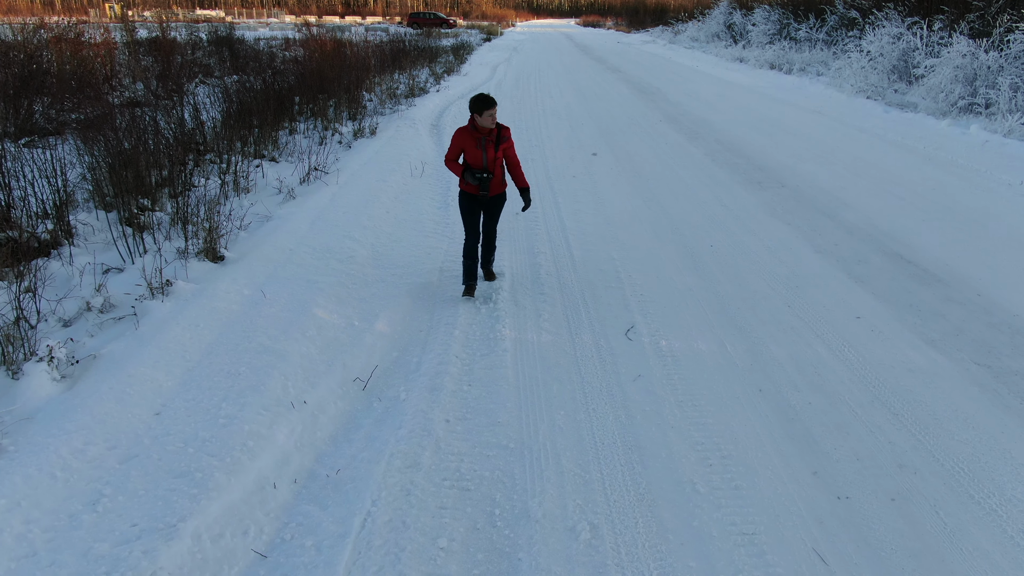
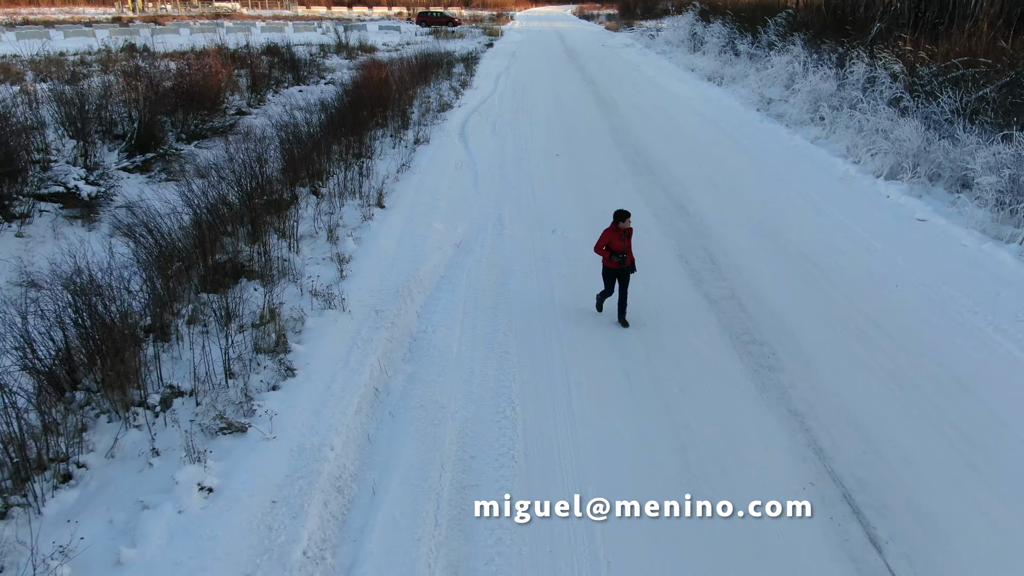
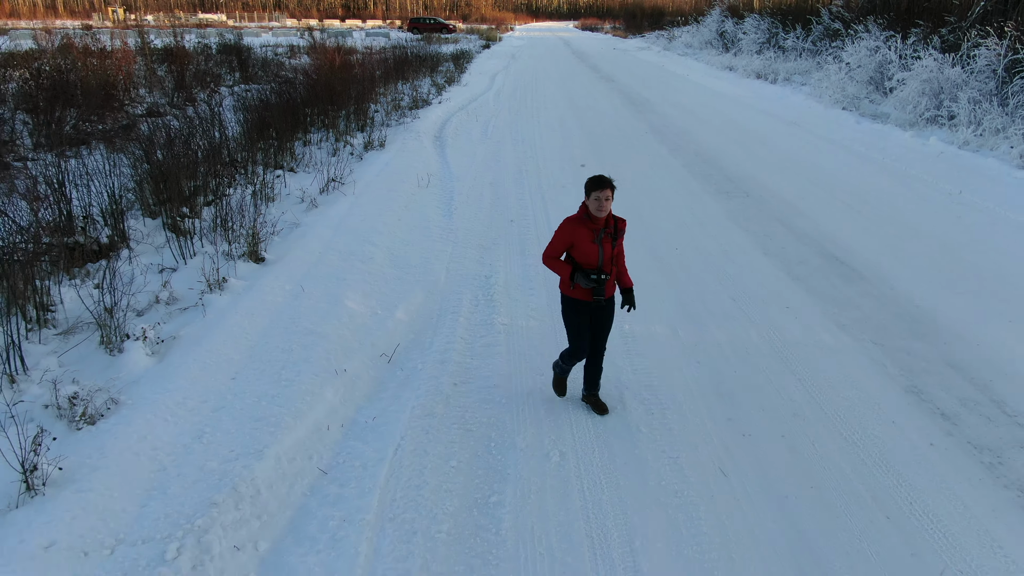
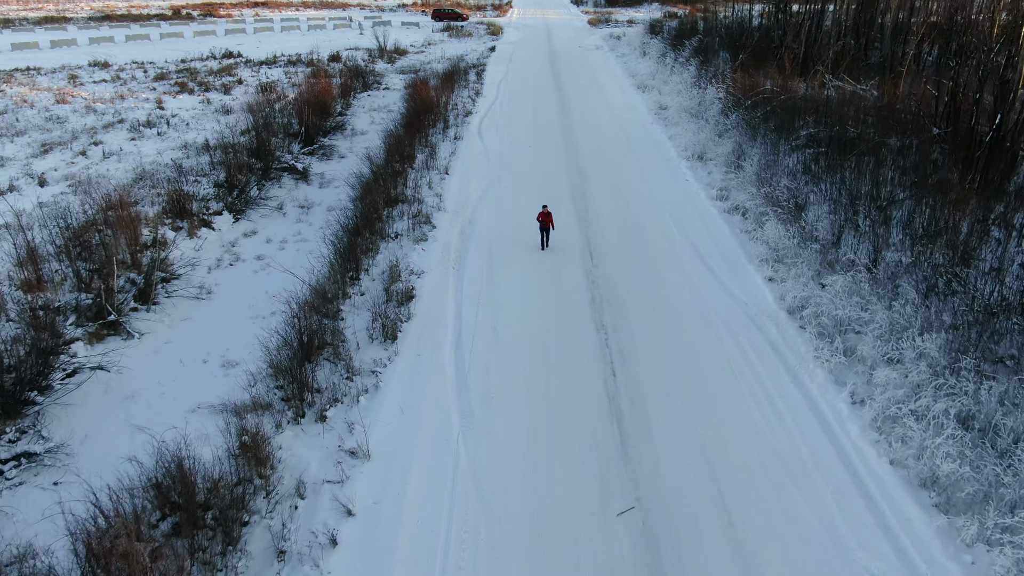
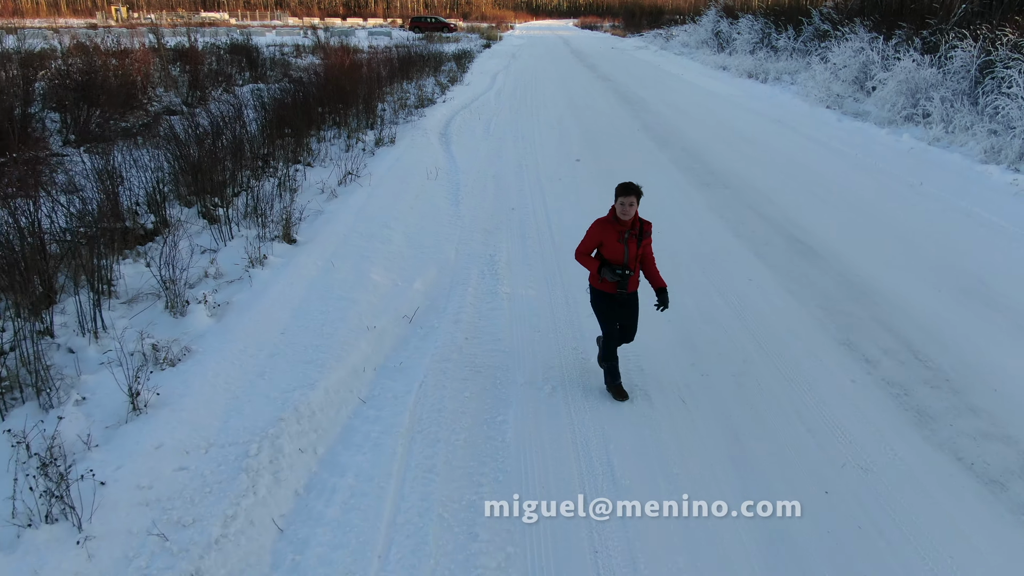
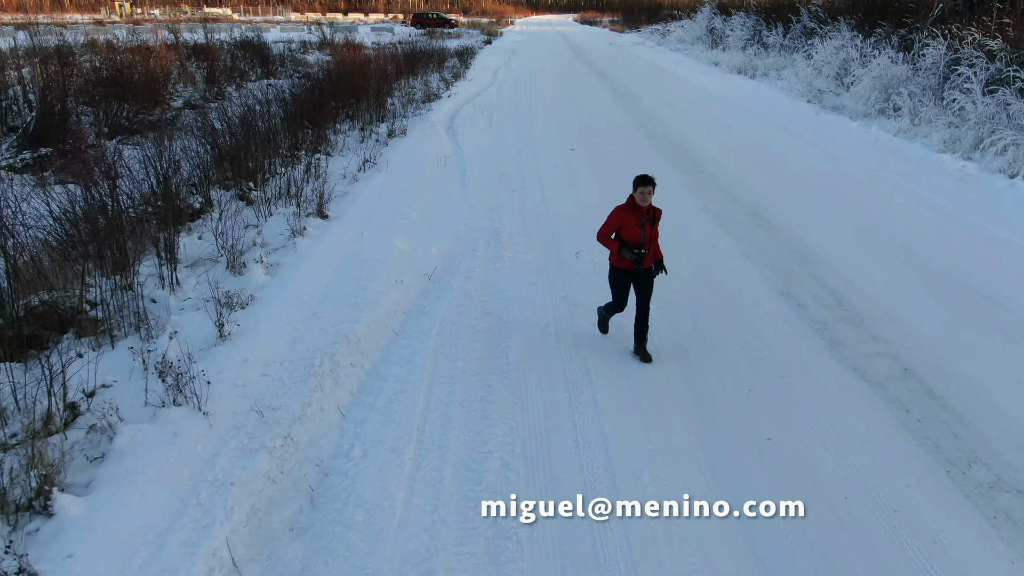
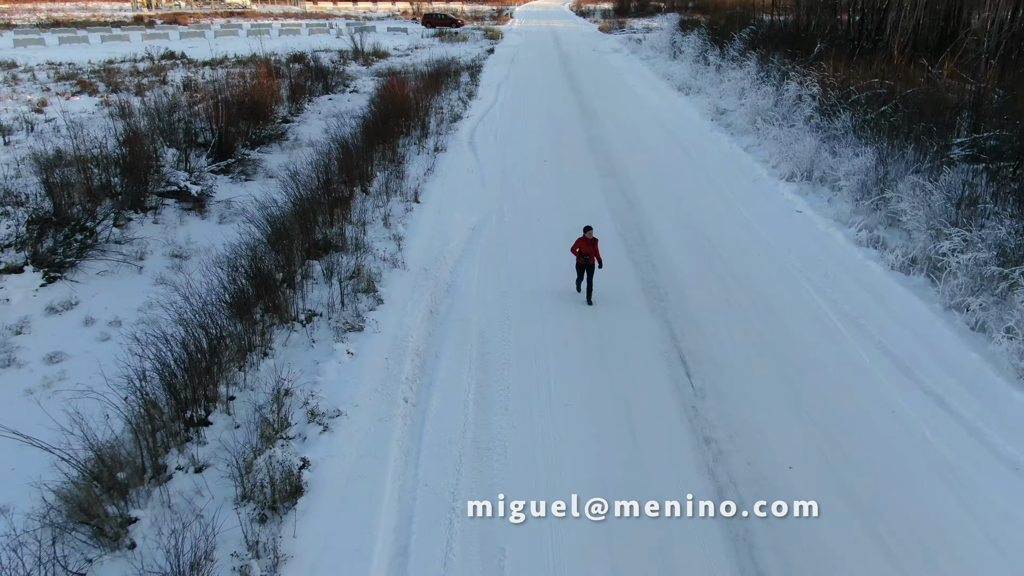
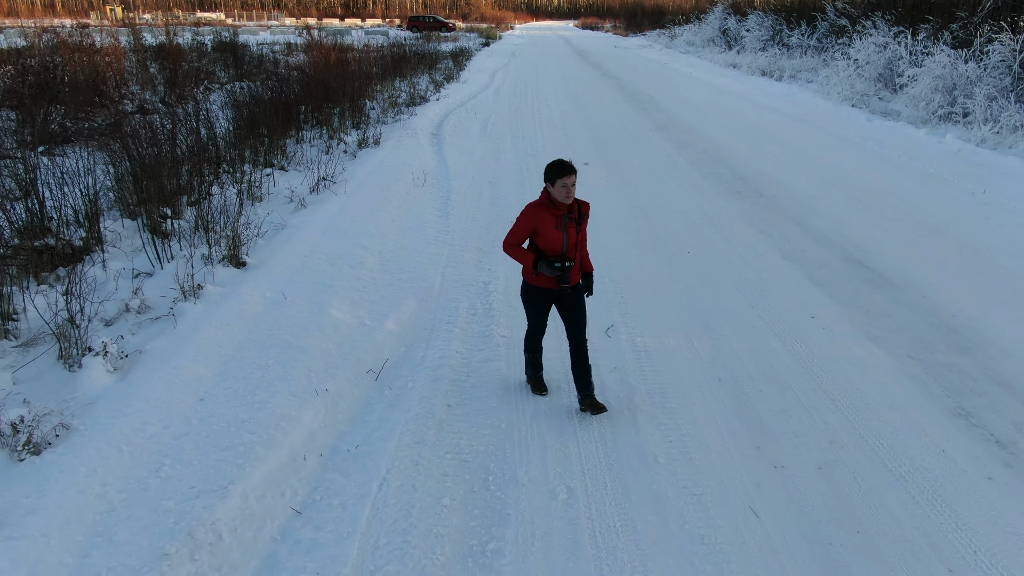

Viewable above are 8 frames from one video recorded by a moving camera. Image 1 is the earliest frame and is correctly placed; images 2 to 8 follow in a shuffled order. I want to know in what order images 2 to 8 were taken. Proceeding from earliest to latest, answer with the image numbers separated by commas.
8, 3, 5, 6, 2, 7, 4
